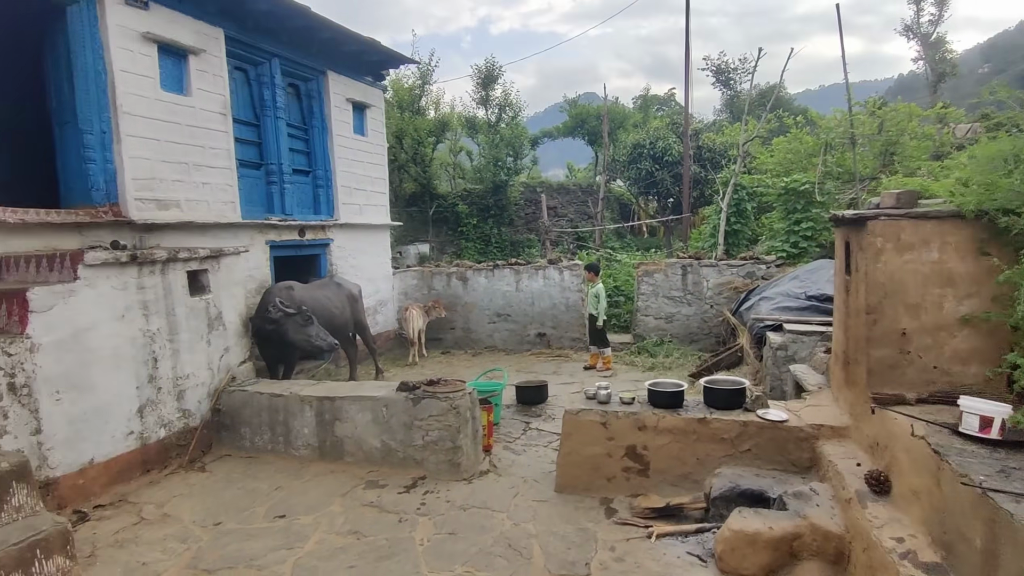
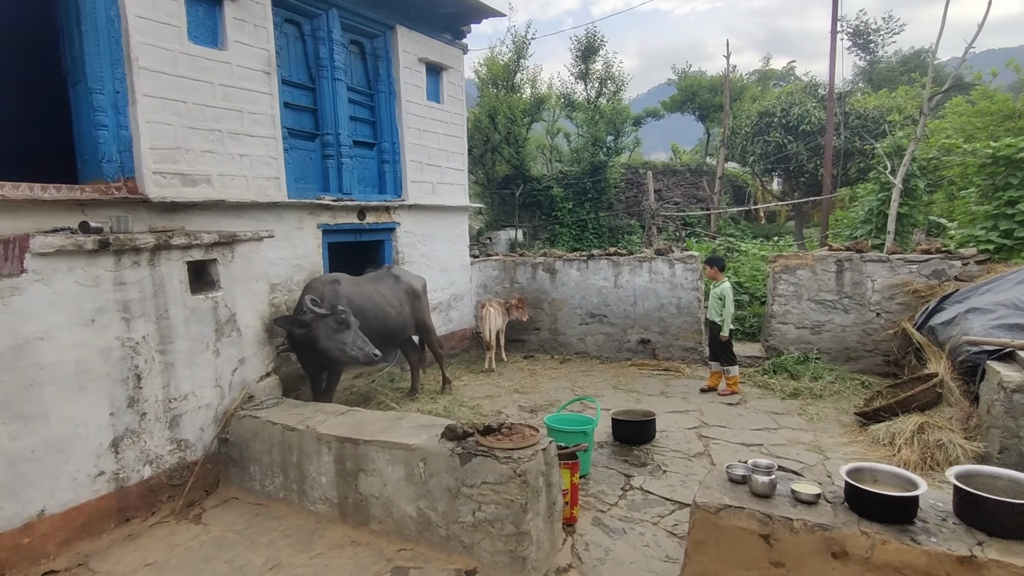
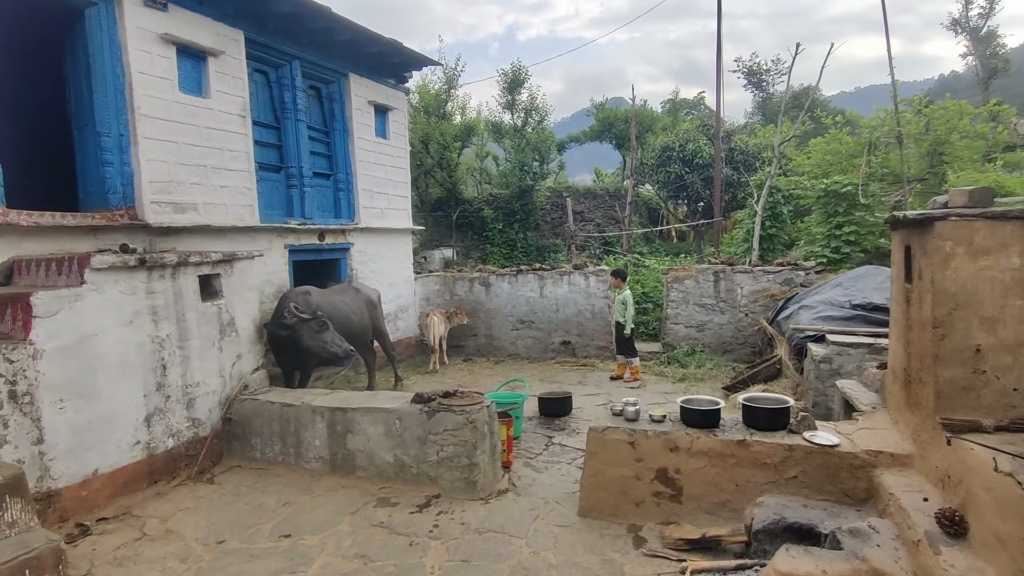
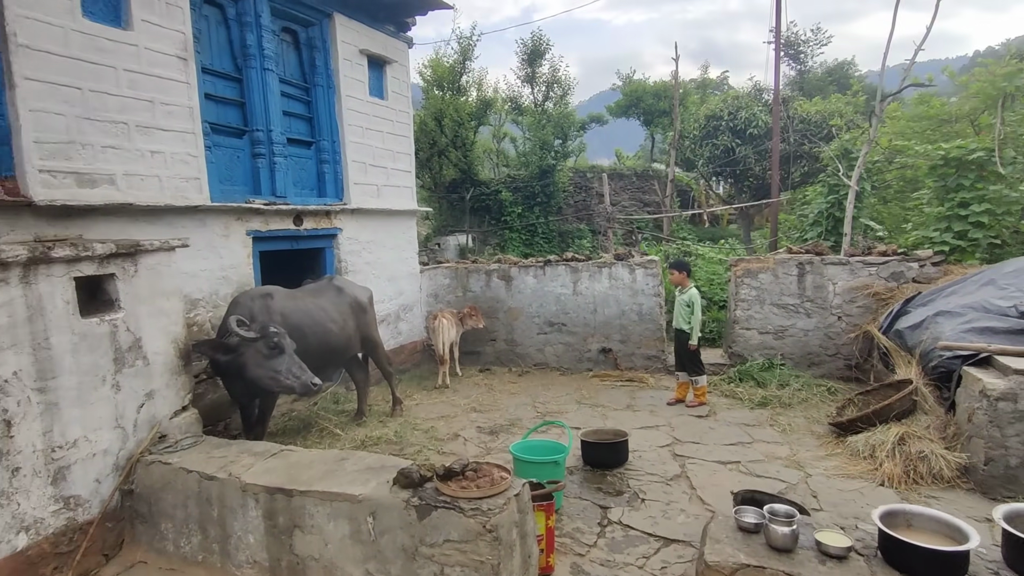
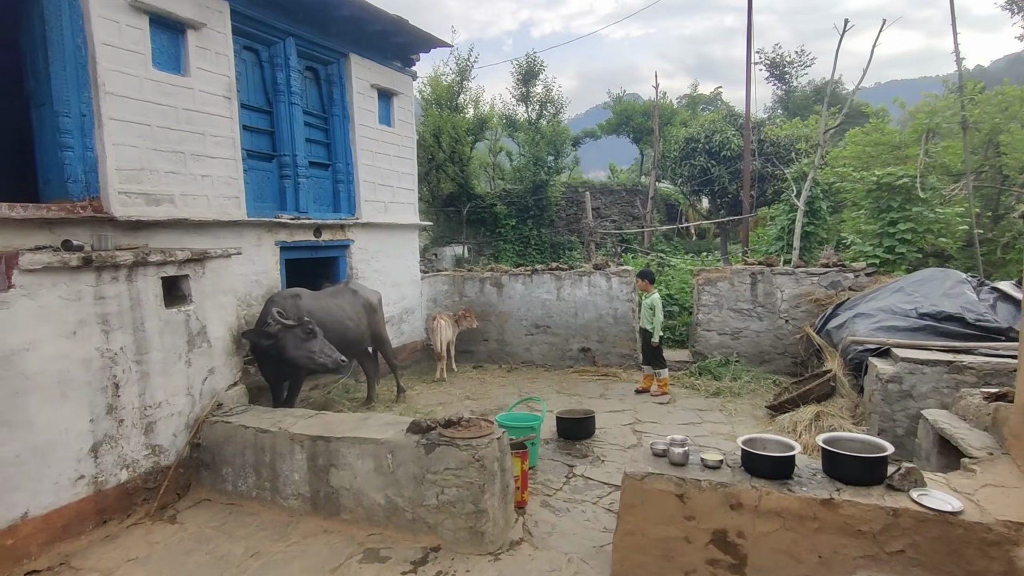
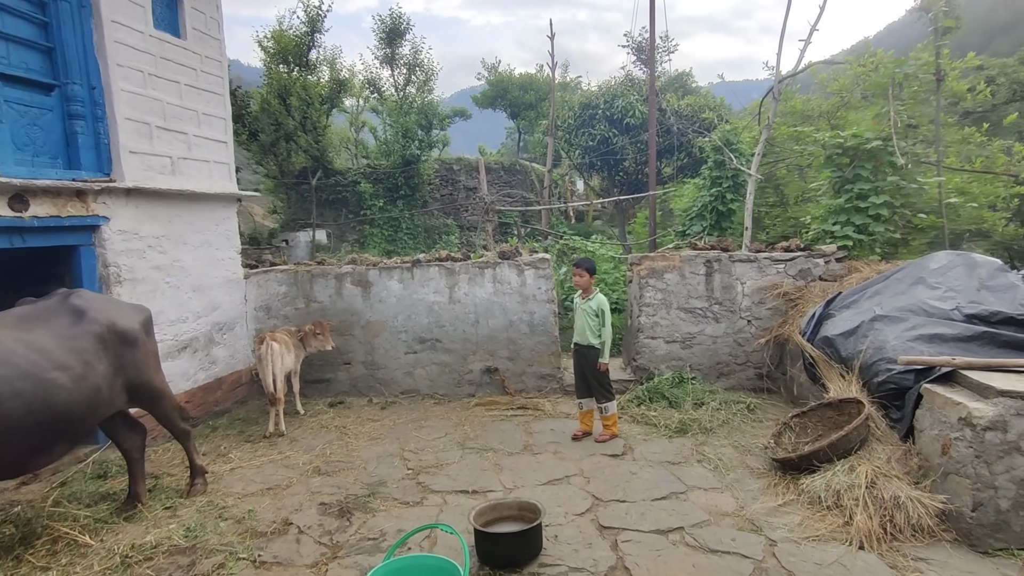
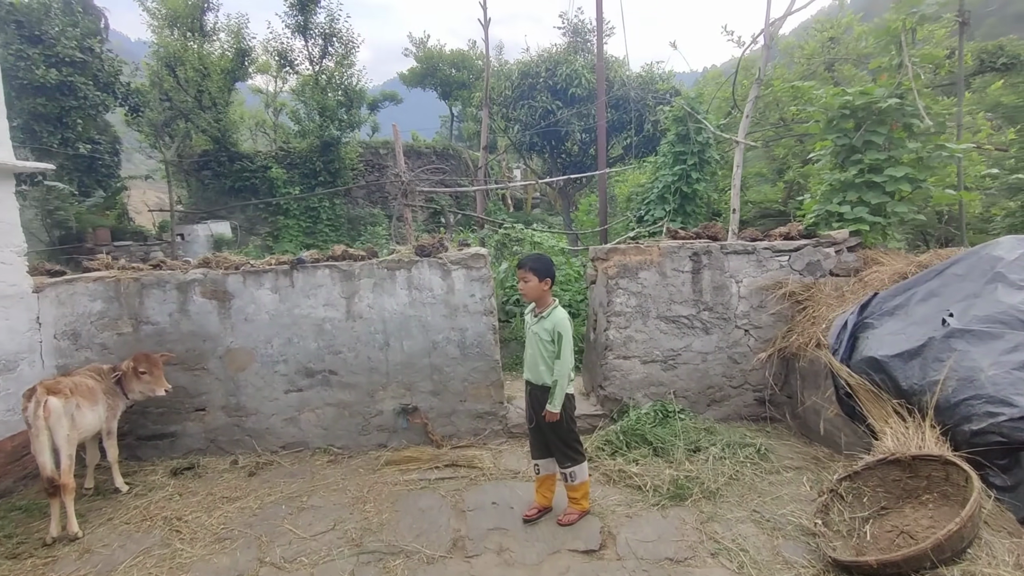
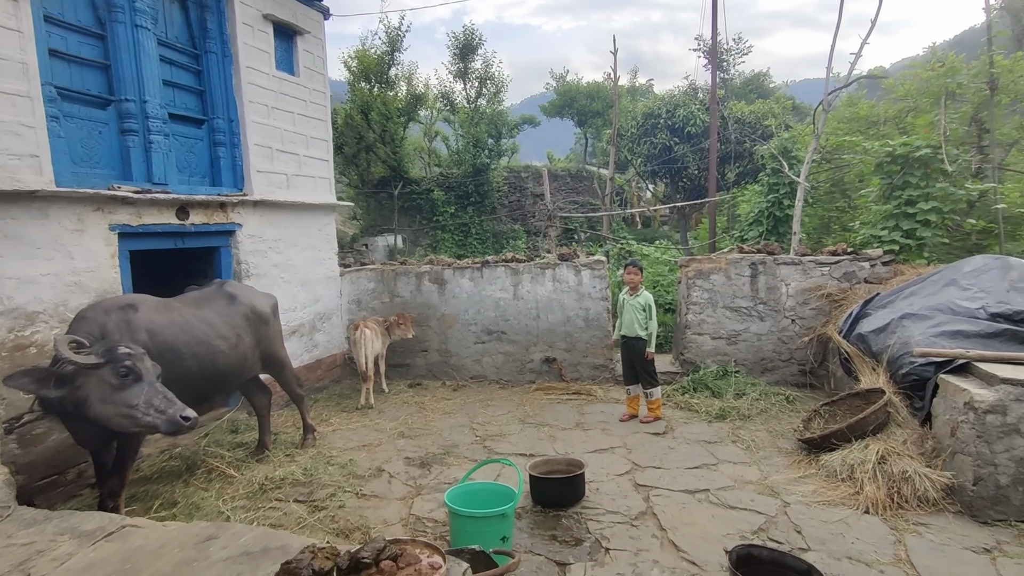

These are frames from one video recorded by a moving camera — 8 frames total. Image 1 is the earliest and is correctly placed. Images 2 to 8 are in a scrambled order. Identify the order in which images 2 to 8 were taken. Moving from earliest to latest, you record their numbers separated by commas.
3, 5, 2, 4, 8, 6, 7
